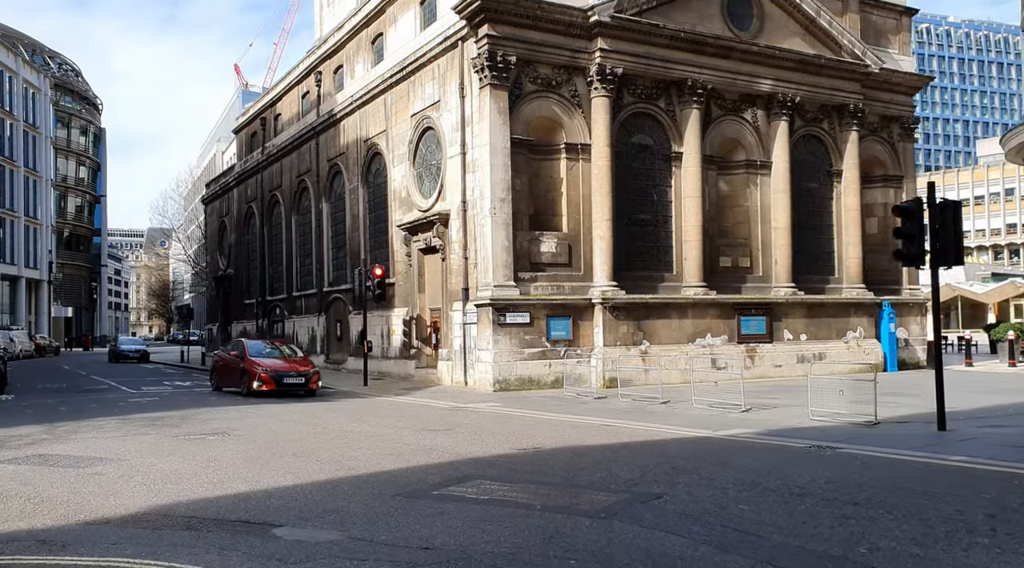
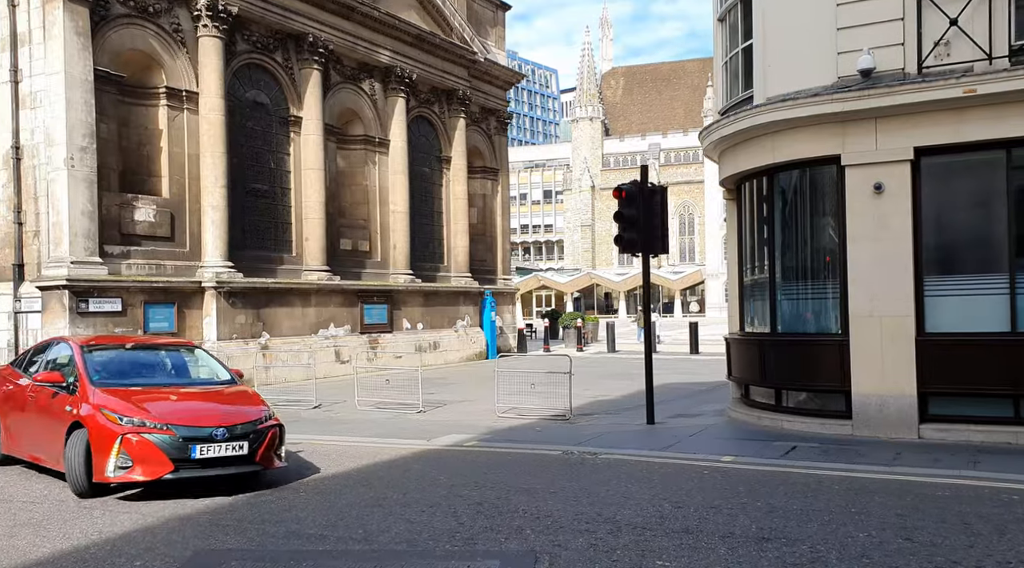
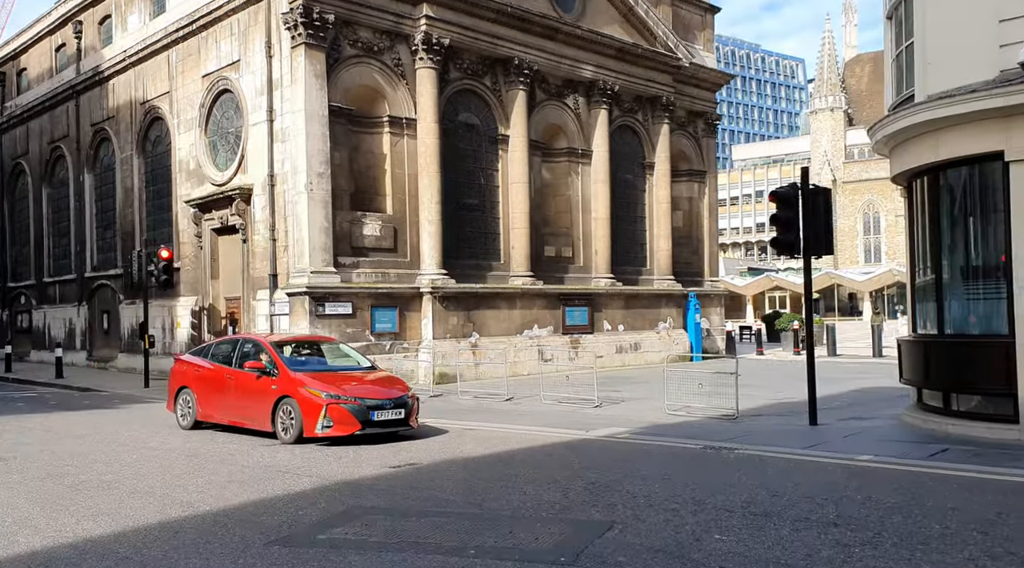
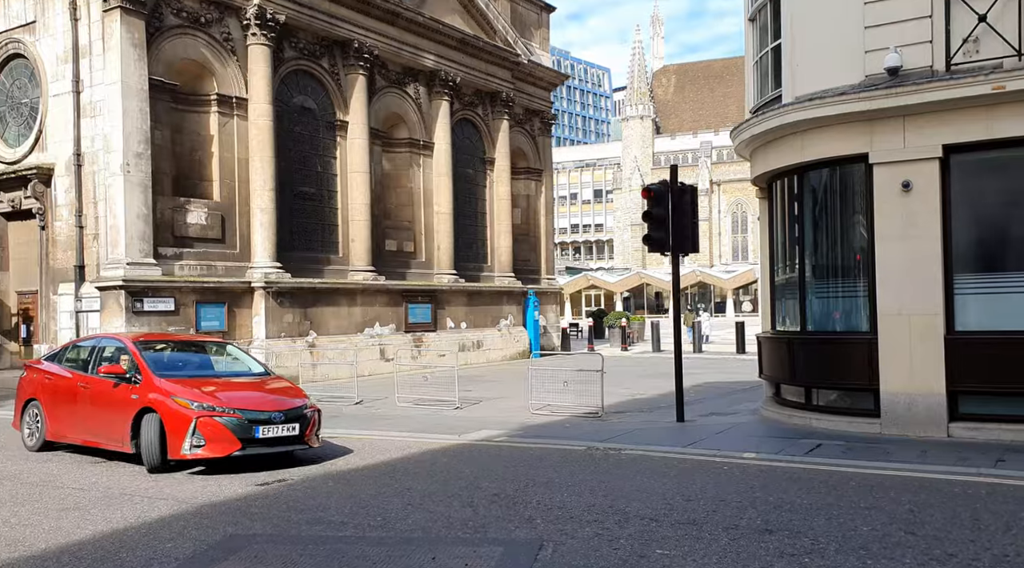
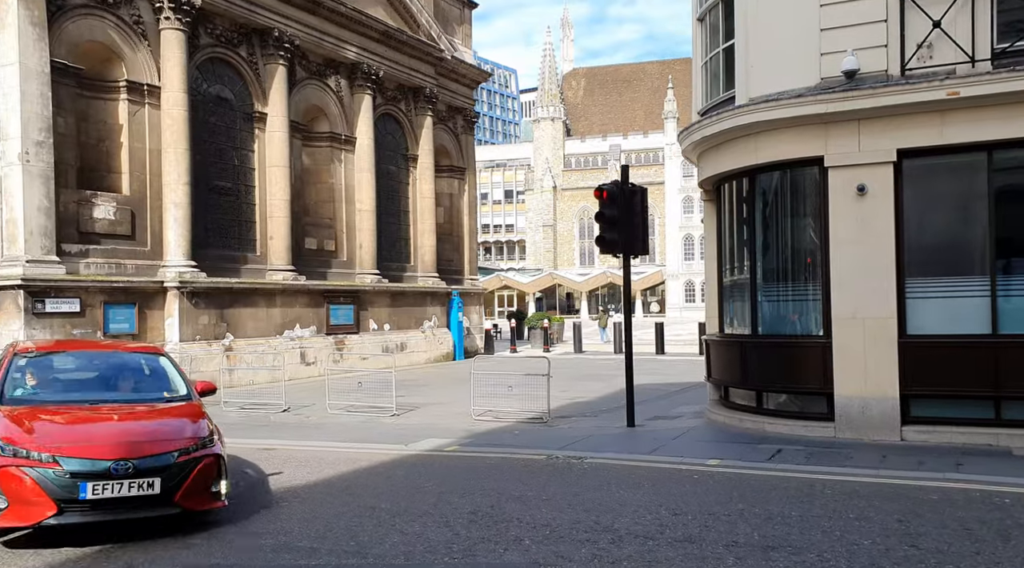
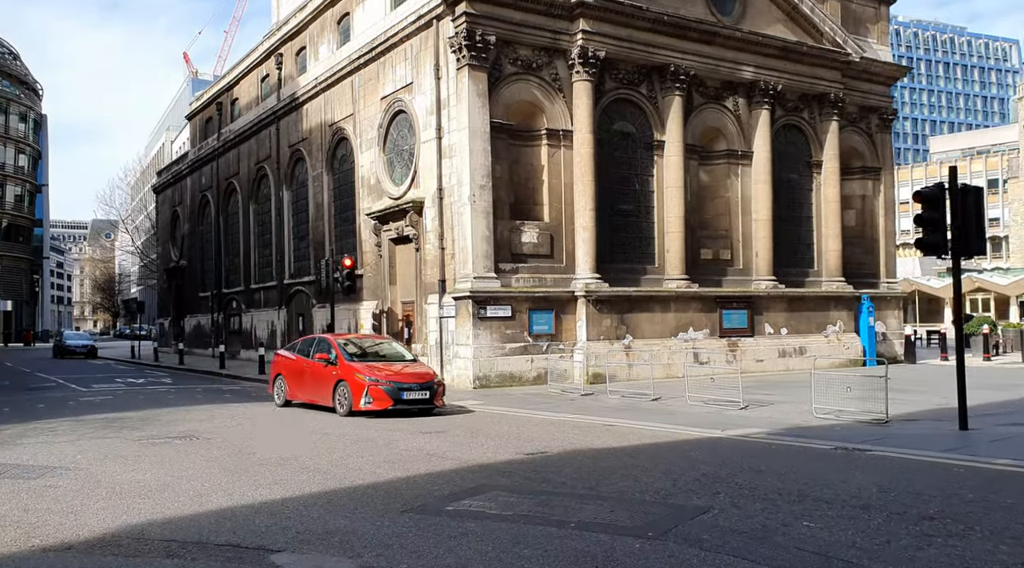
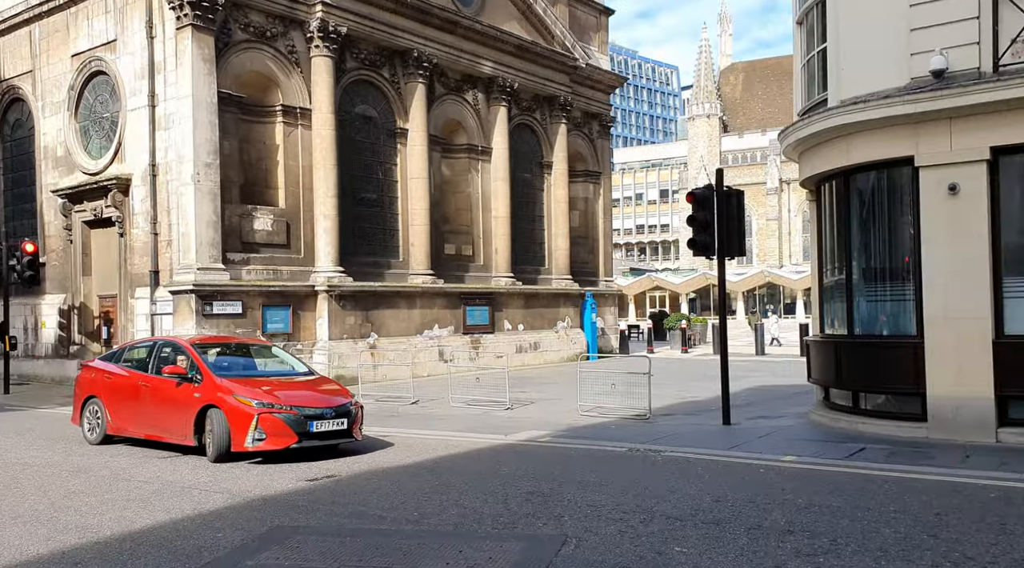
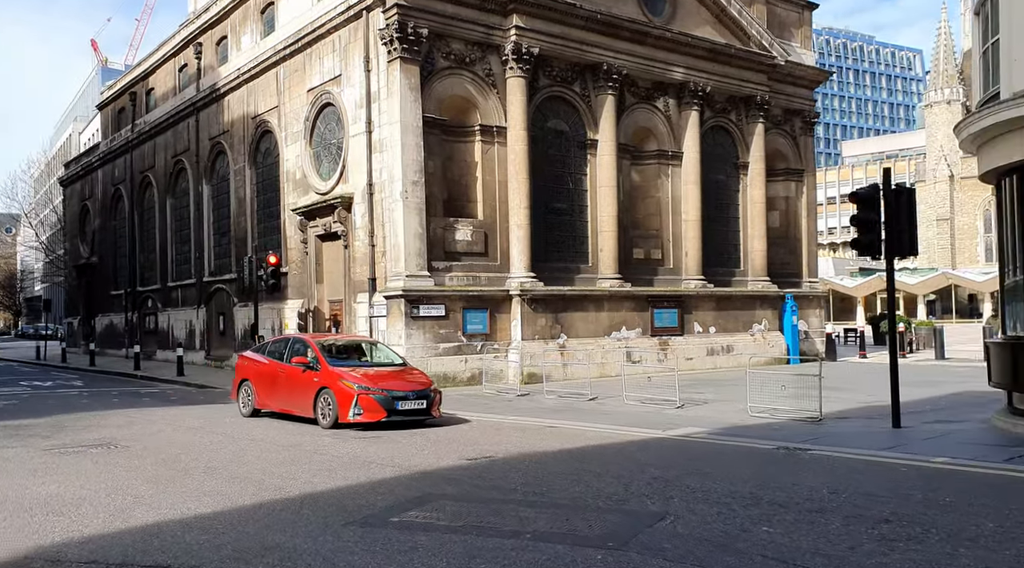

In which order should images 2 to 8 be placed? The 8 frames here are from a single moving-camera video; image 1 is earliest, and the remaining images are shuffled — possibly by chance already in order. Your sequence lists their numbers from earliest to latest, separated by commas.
6, 8, 3, 7, 4, 2, 5
